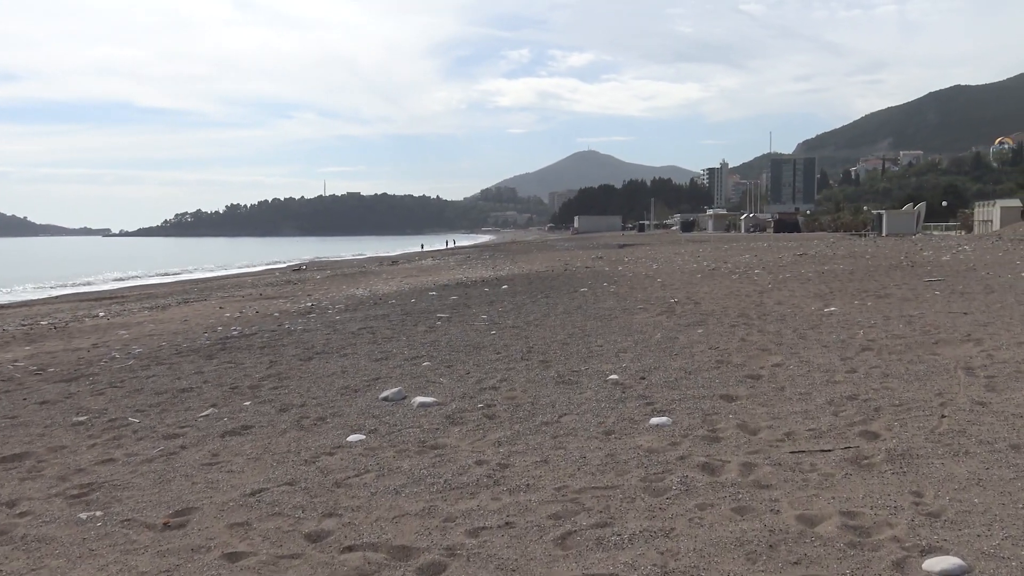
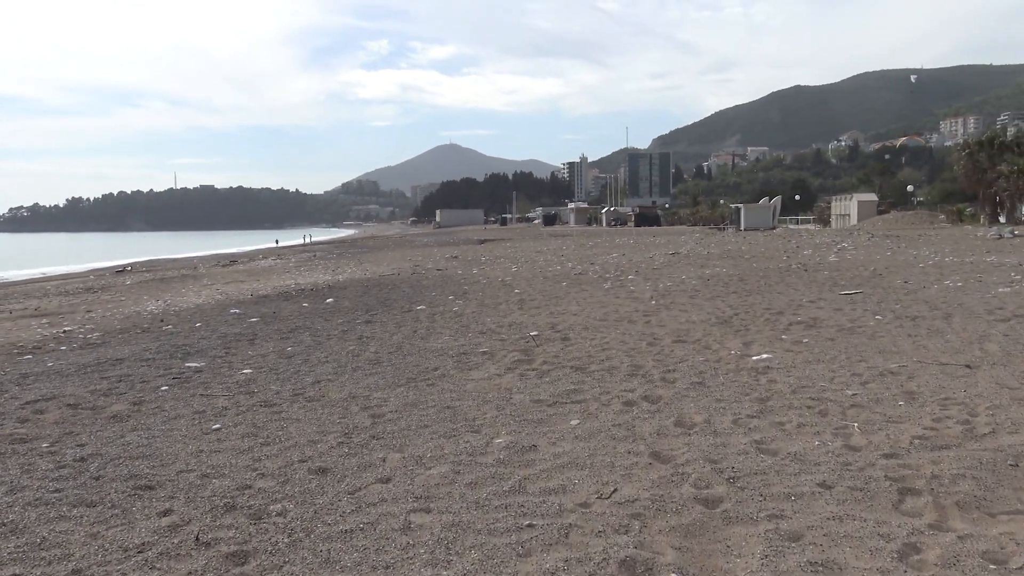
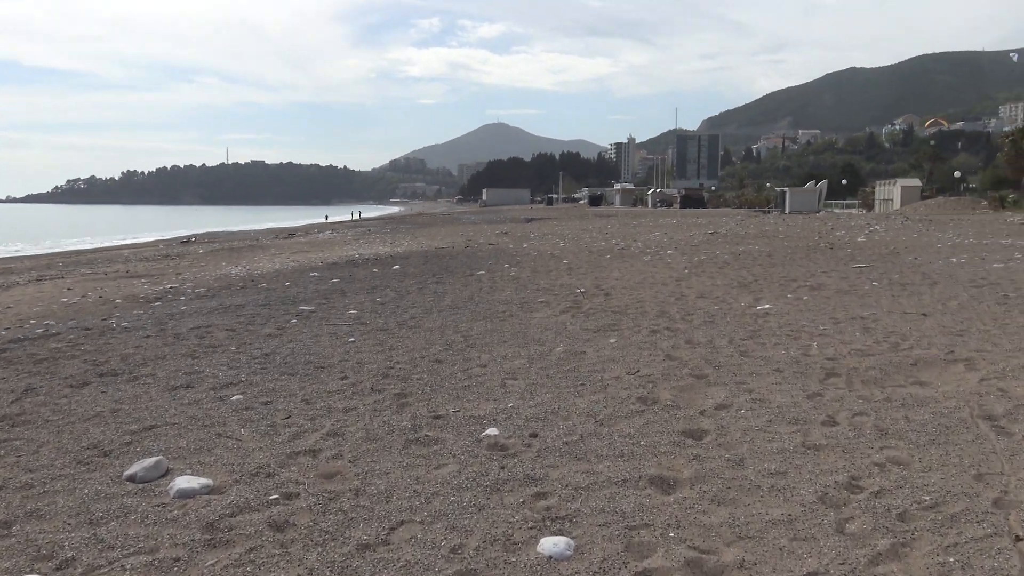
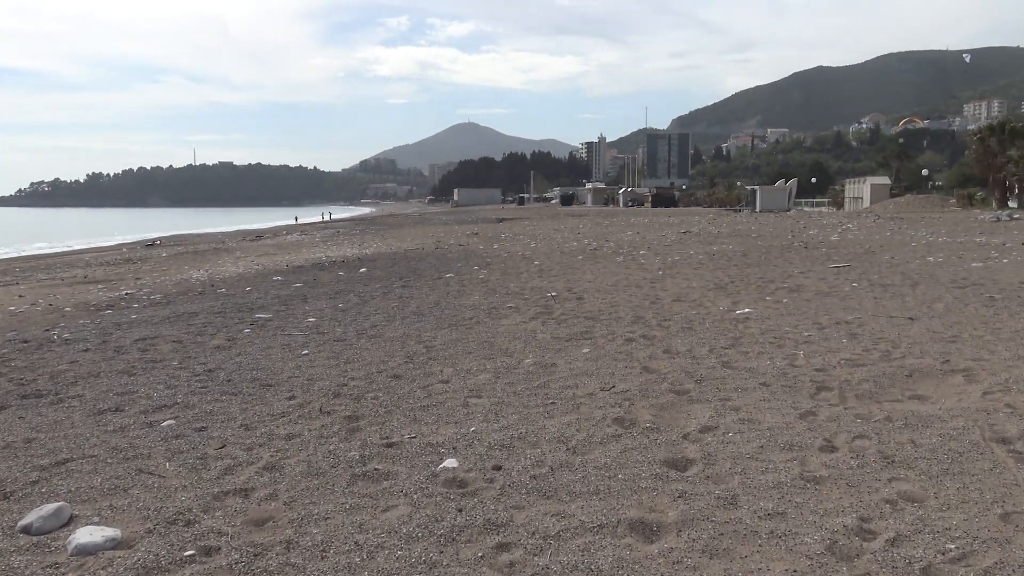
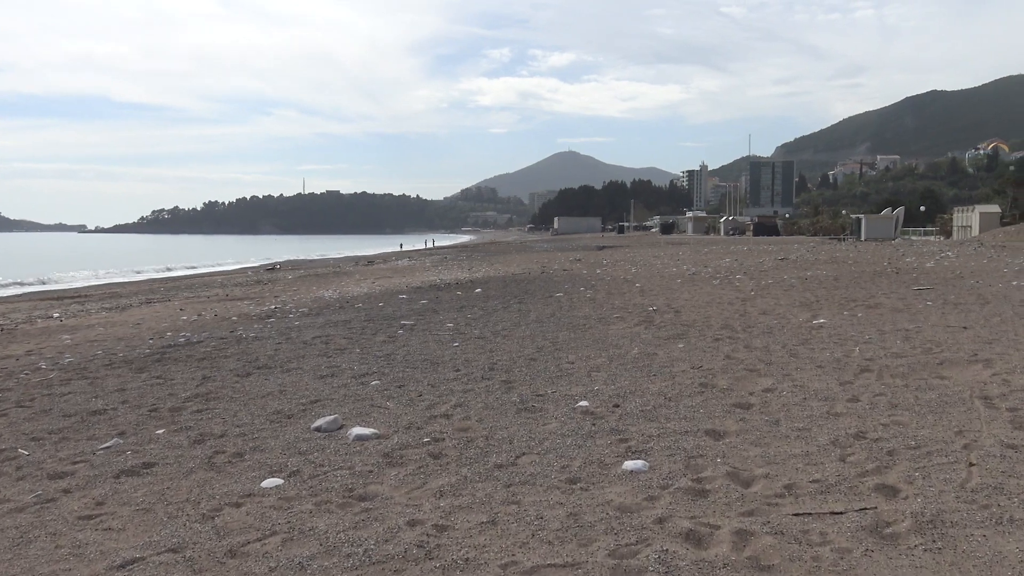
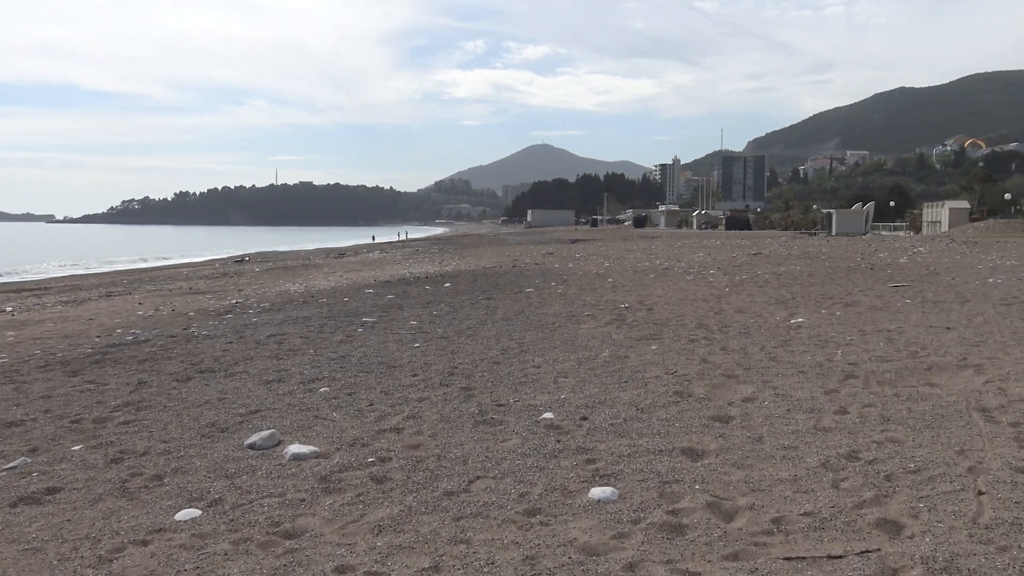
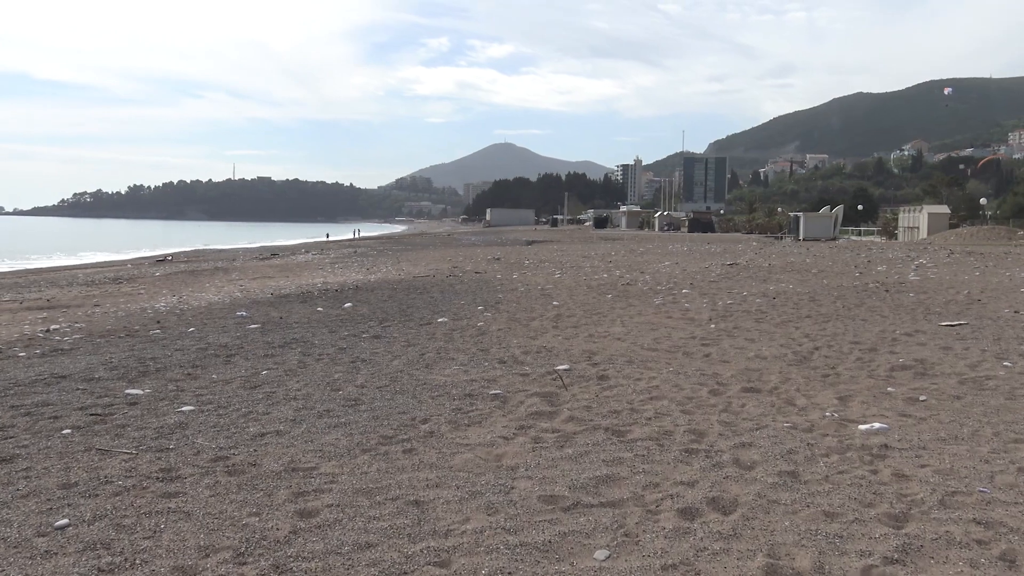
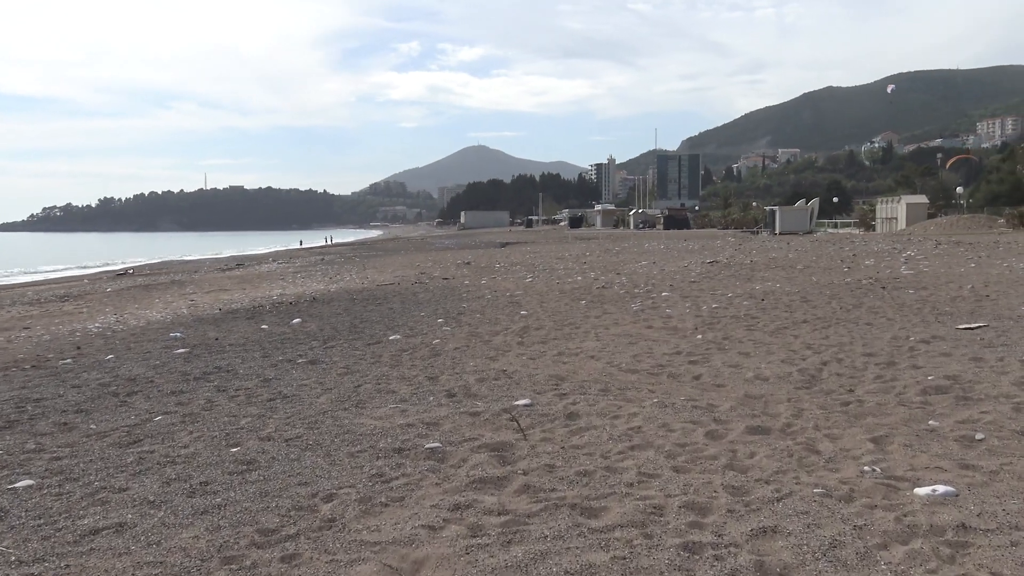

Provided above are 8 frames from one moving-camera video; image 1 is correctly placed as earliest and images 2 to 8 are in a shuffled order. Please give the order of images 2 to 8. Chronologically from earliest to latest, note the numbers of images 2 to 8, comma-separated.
5, 6, 3, 4, 2, 7, 8
